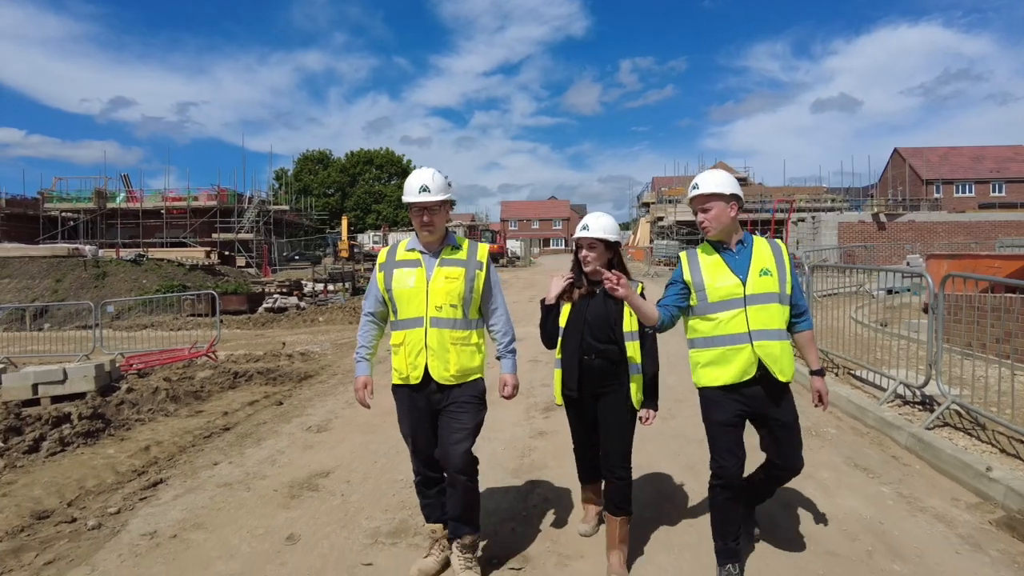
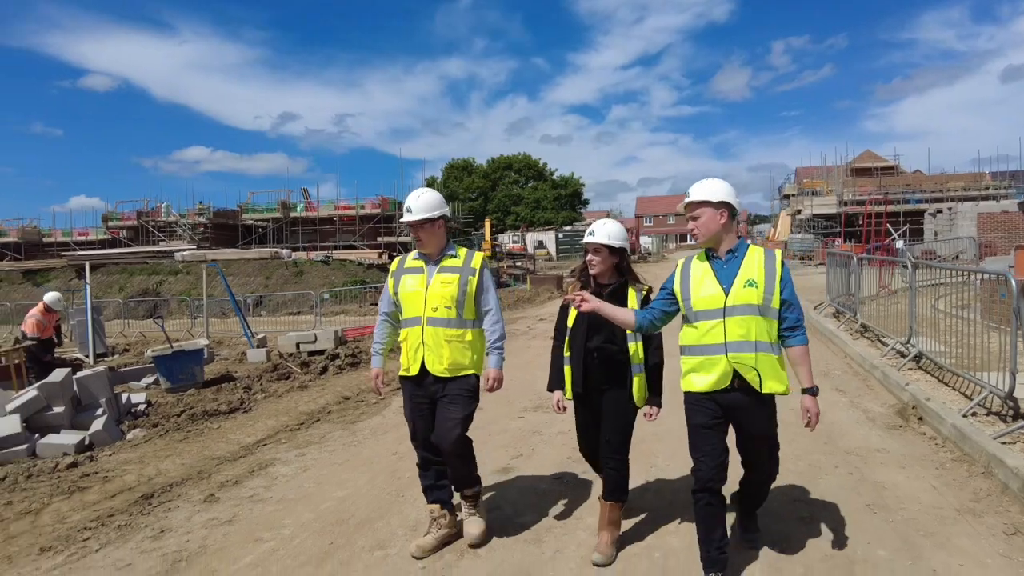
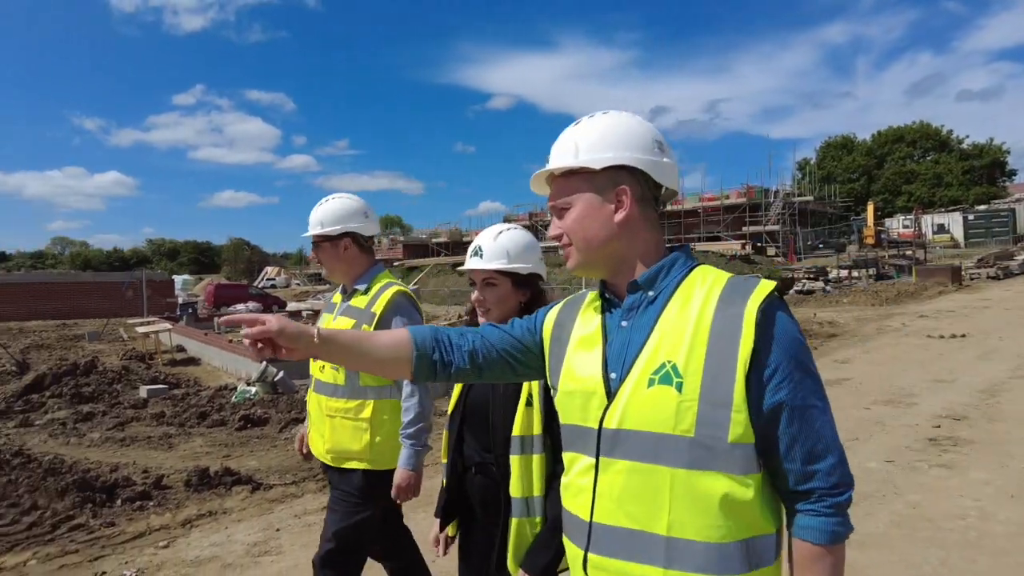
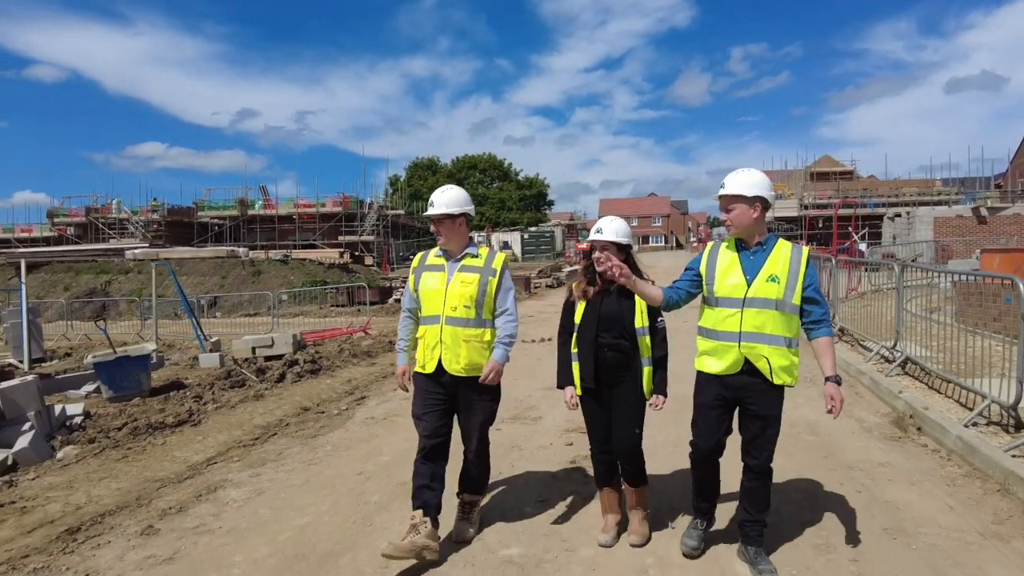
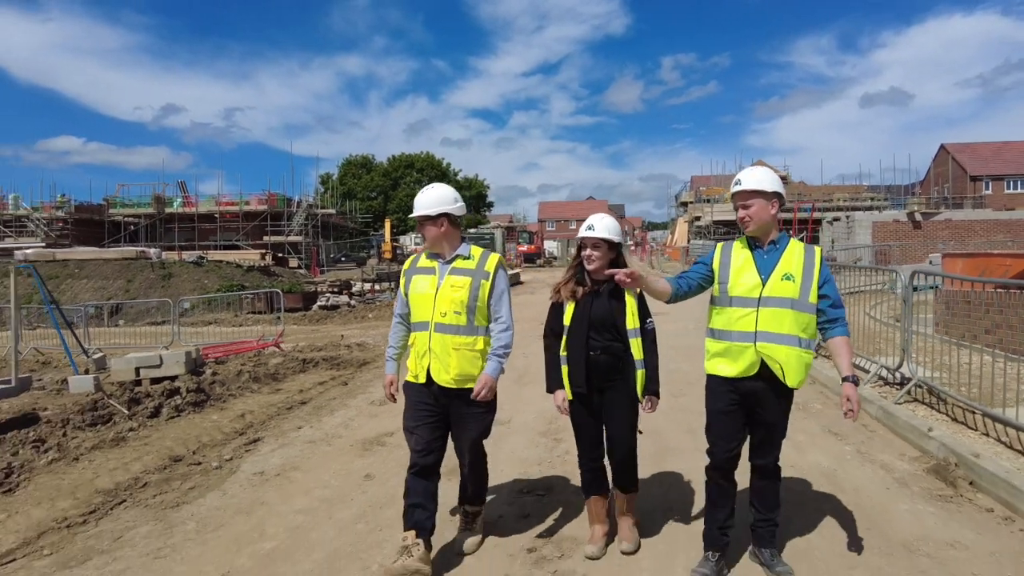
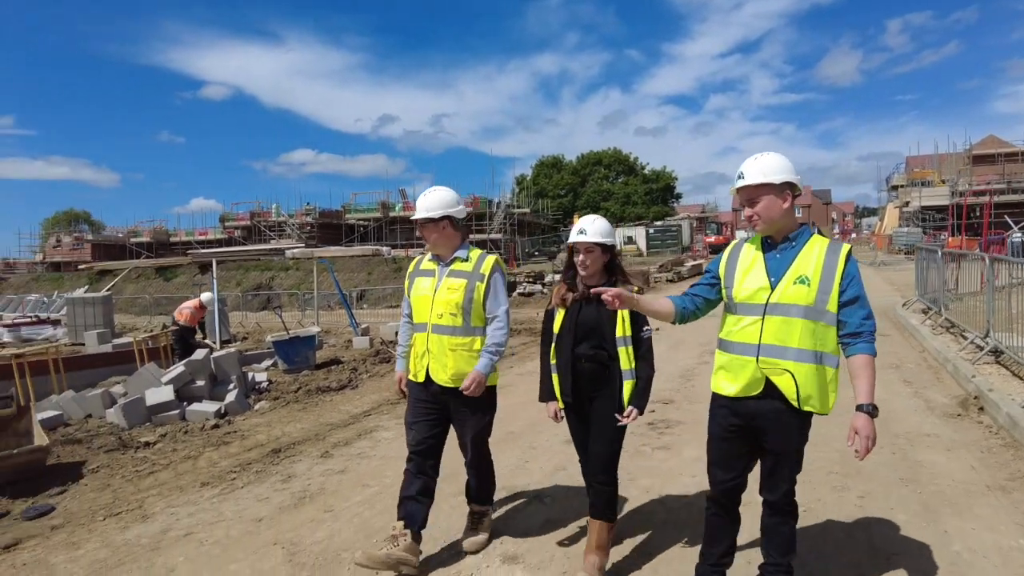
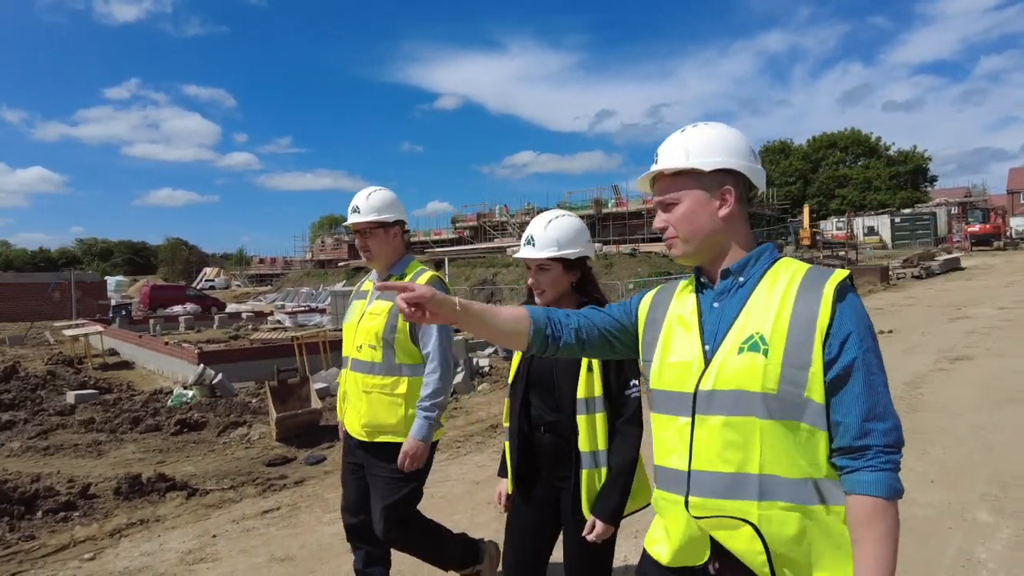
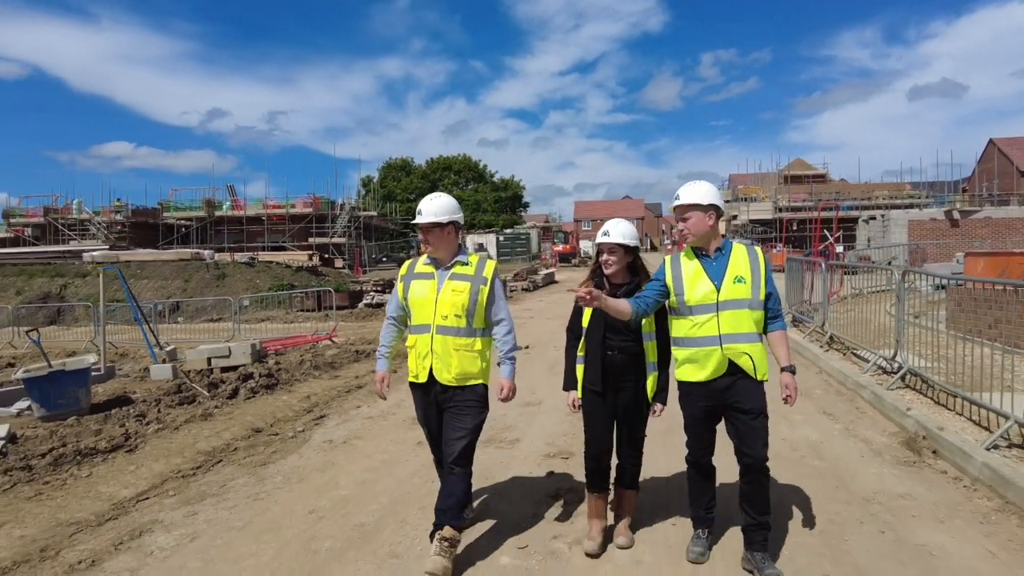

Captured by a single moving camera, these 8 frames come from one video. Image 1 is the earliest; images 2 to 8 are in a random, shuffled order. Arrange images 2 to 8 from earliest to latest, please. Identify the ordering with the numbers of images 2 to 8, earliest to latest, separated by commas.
5, 8, 4, 2, 6, 7, 3
